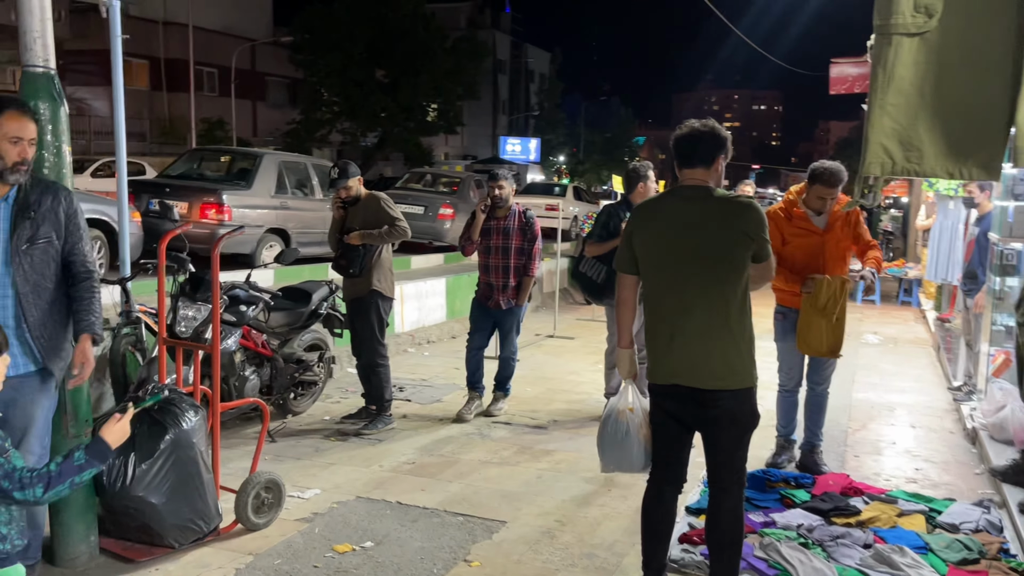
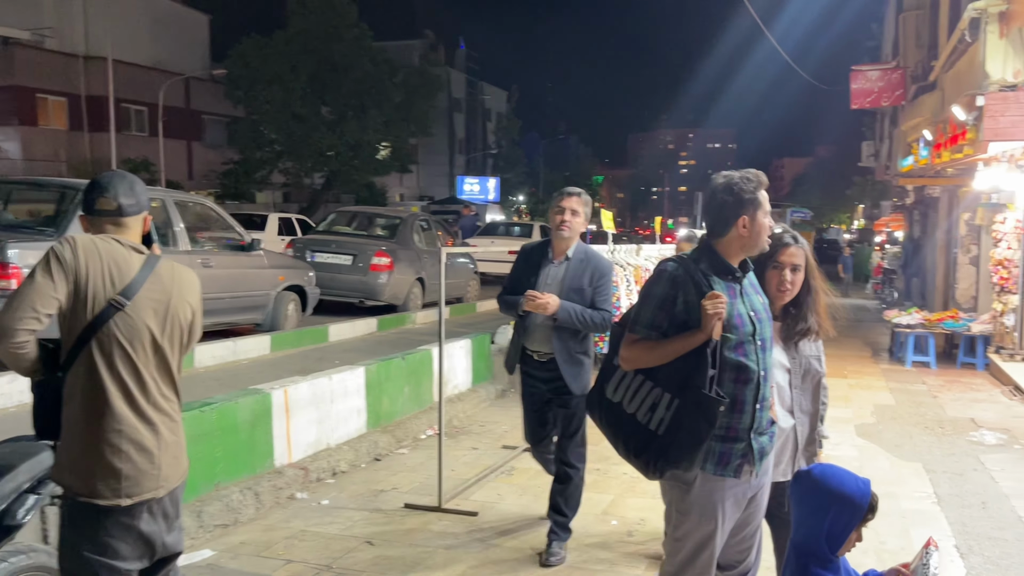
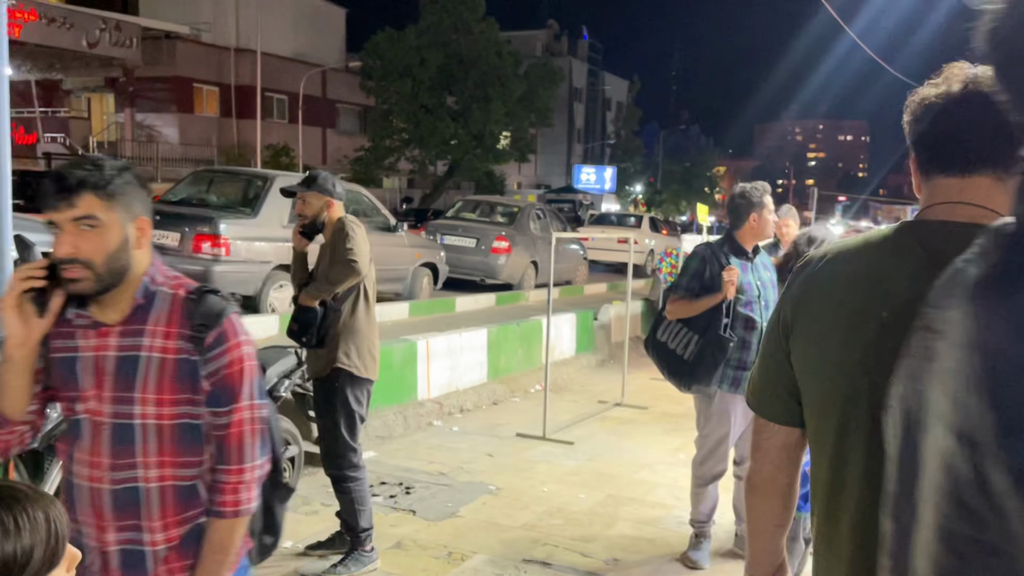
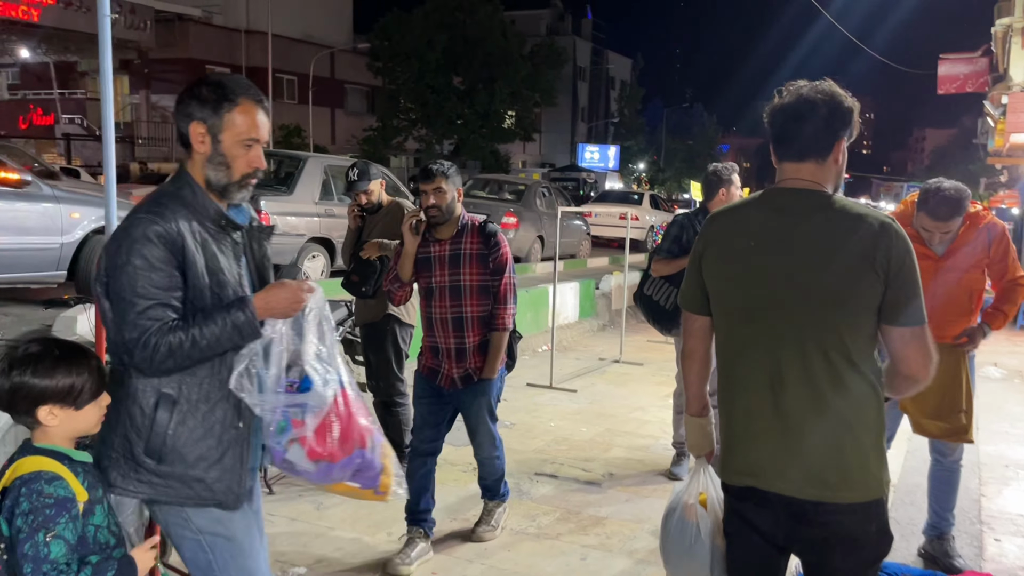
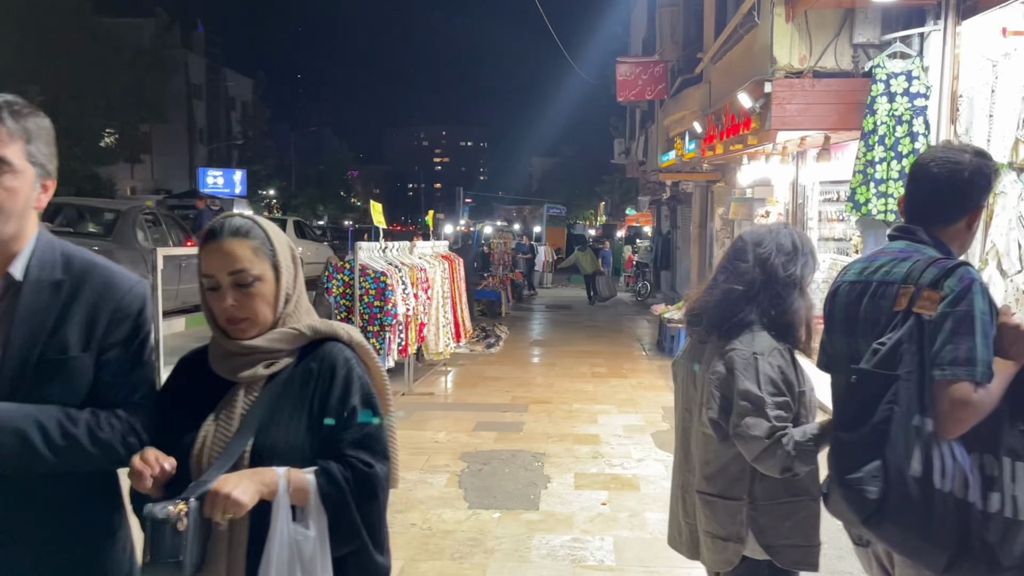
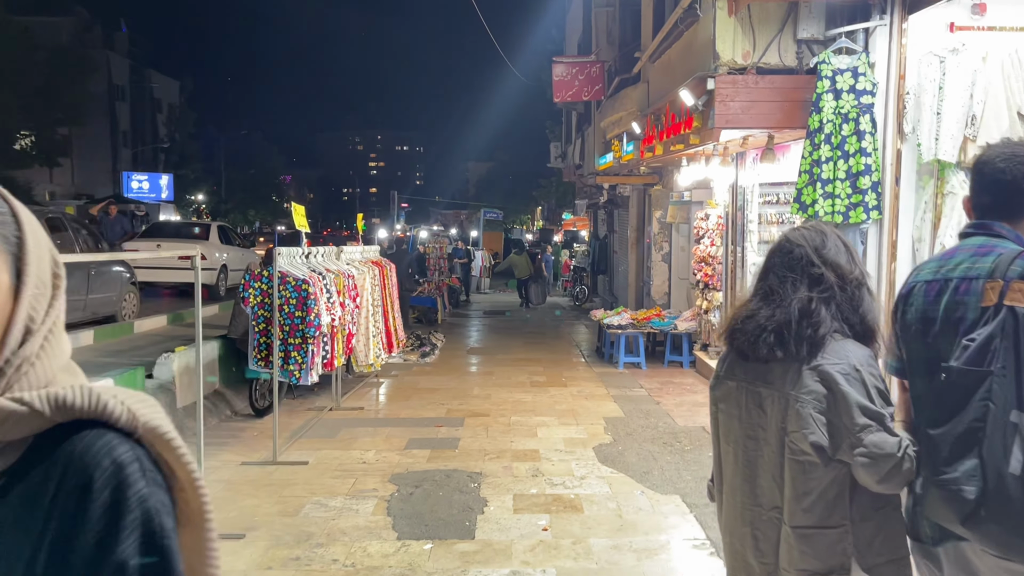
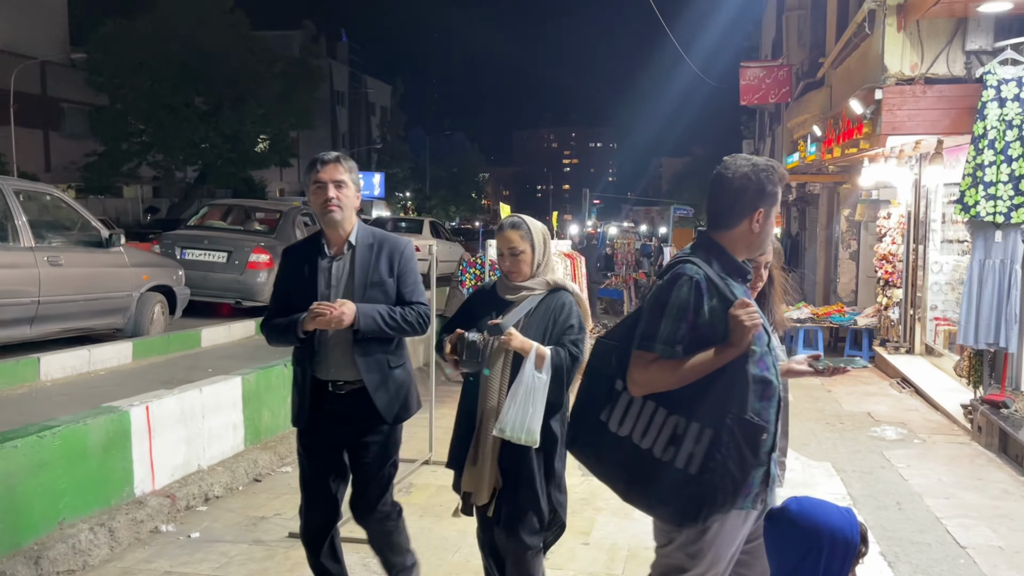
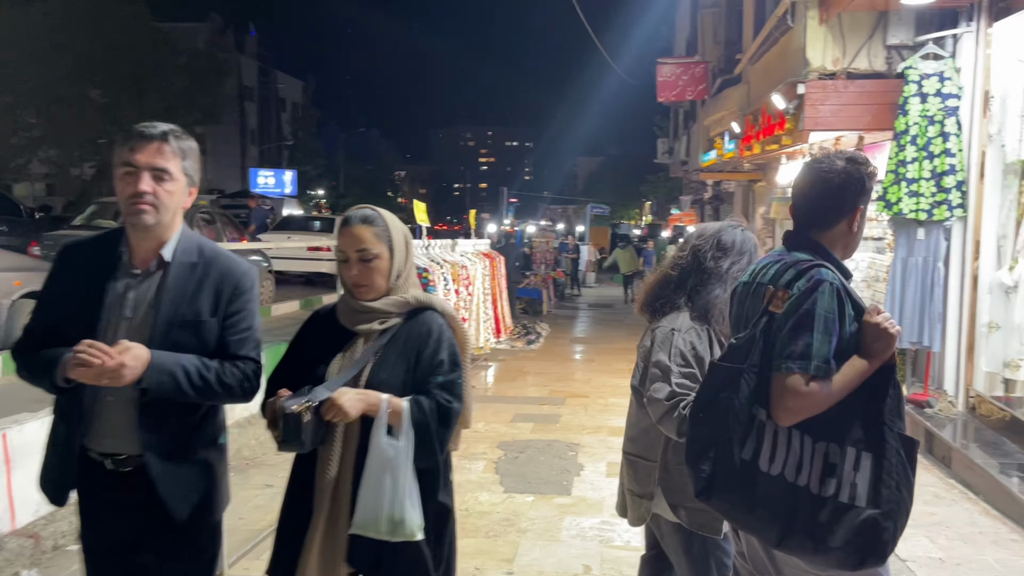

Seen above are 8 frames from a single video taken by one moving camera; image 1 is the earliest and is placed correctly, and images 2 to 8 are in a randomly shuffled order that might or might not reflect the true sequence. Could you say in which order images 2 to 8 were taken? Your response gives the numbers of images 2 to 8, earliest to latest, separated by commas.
4, 3, 2, 7, 8, 5, 6
